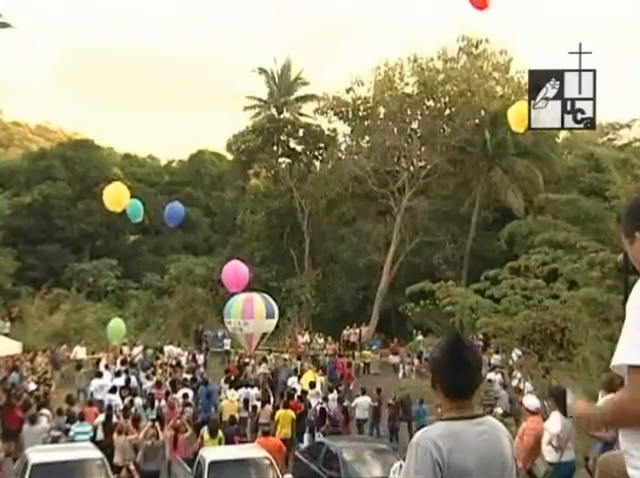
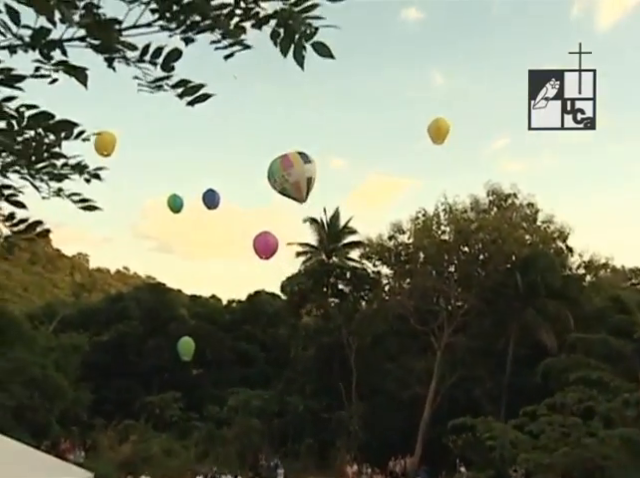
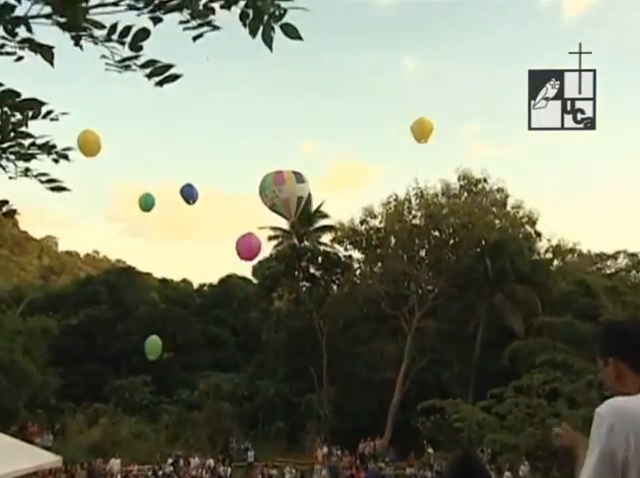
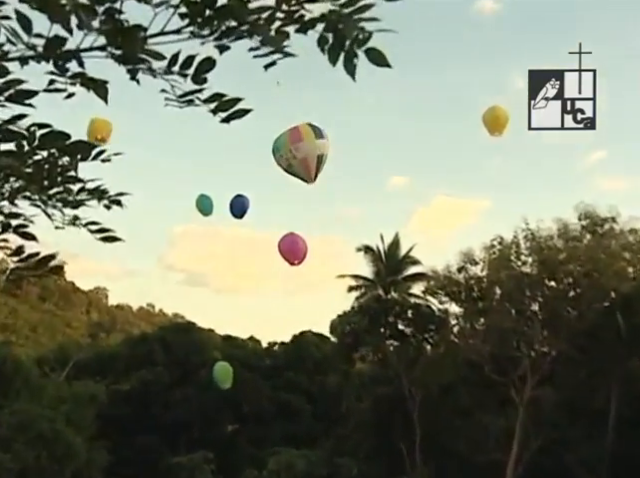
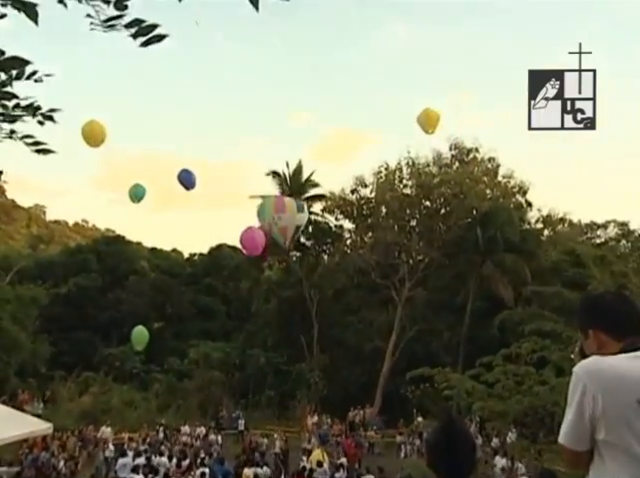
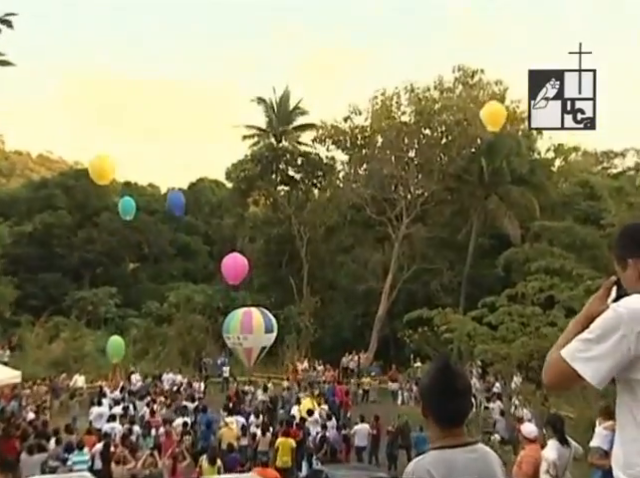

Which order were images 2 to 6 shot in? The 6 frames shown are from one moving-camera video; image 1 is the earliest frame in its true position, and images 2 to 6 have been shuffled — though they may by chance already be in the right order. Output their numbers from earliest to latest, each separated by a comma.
6, 5, 3, 2, 4
